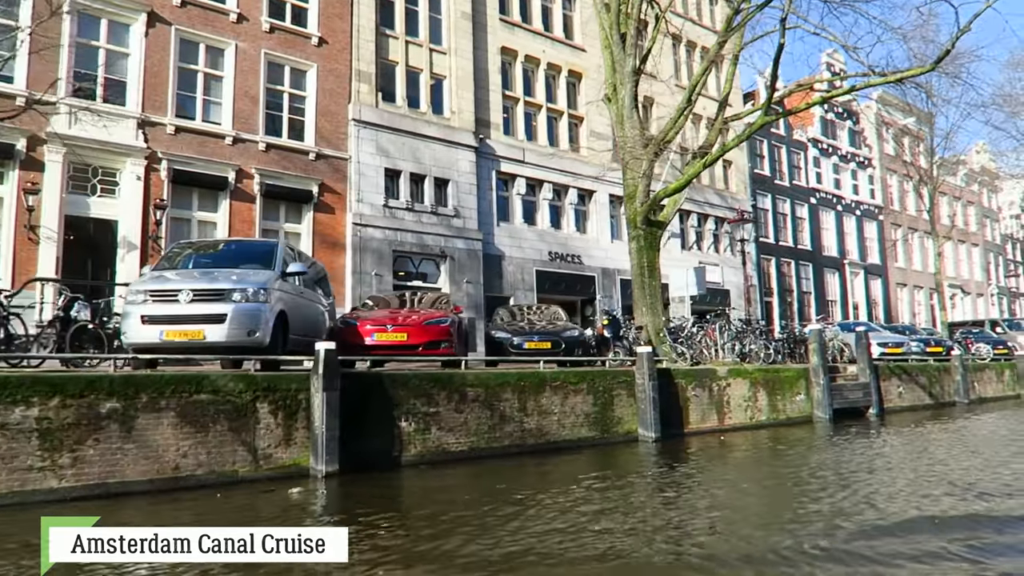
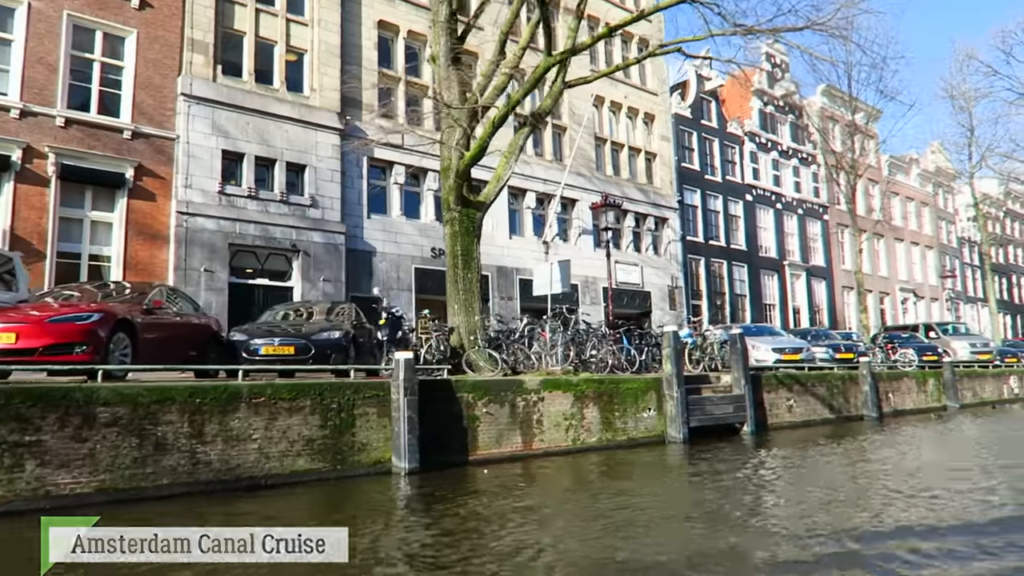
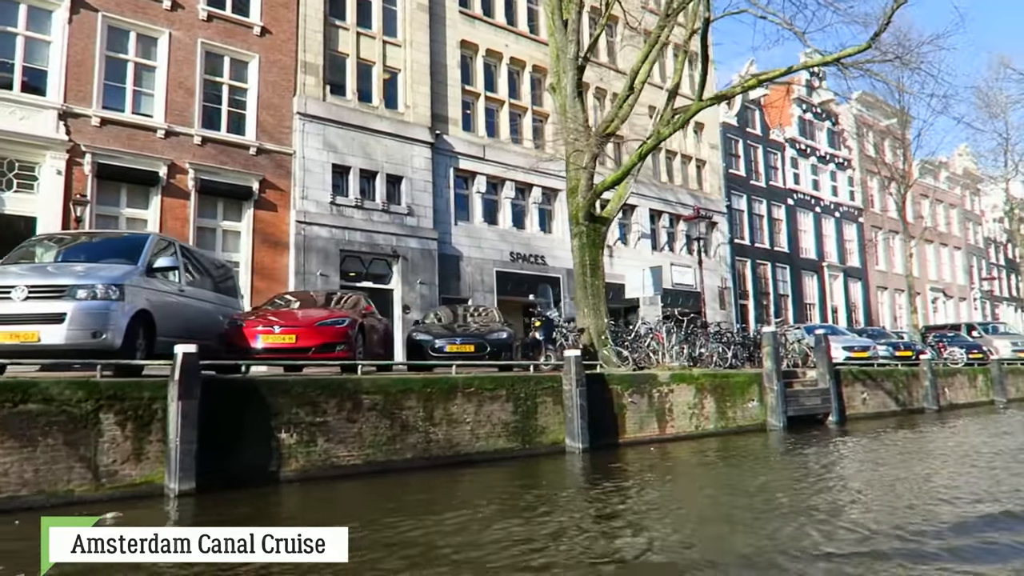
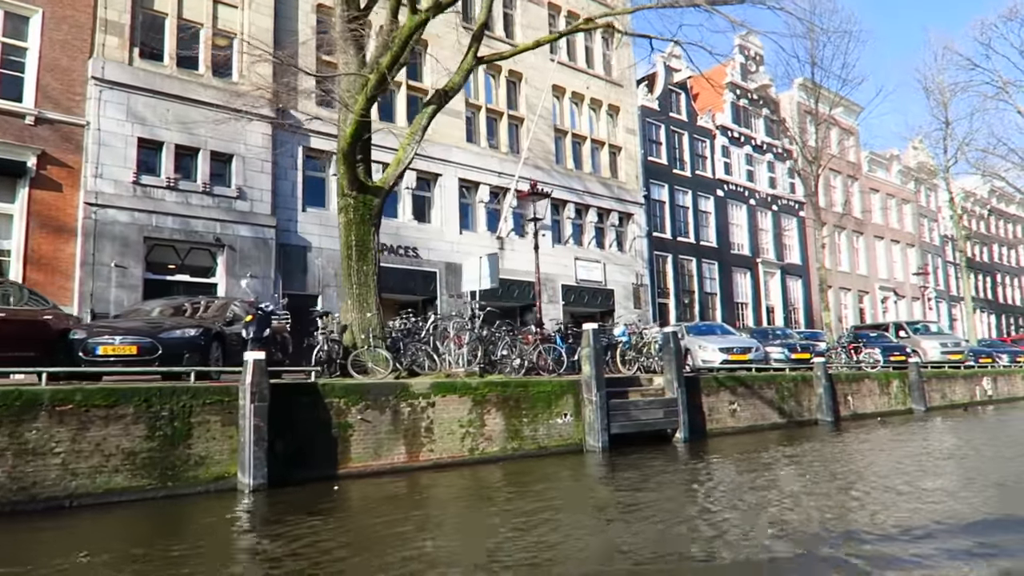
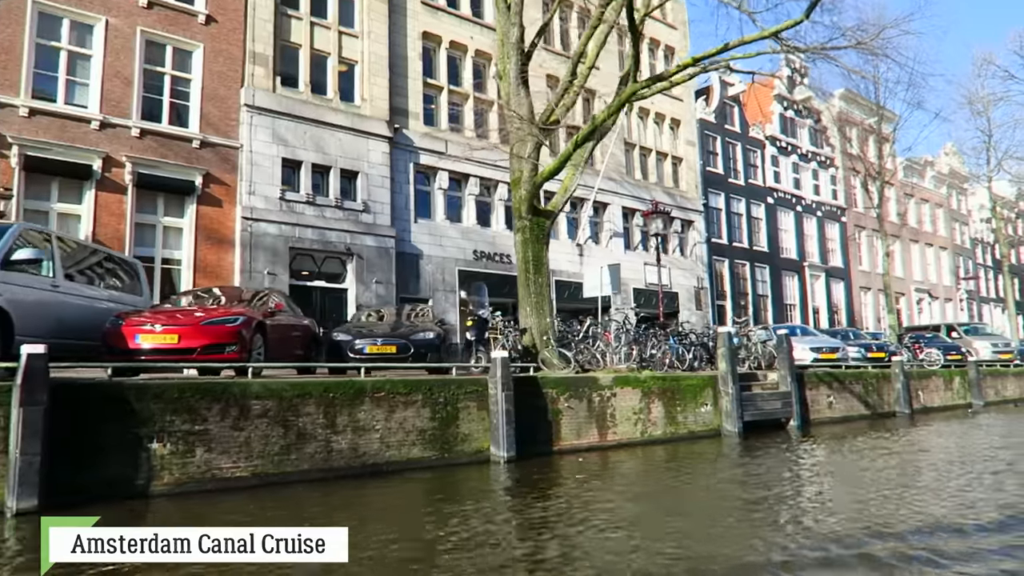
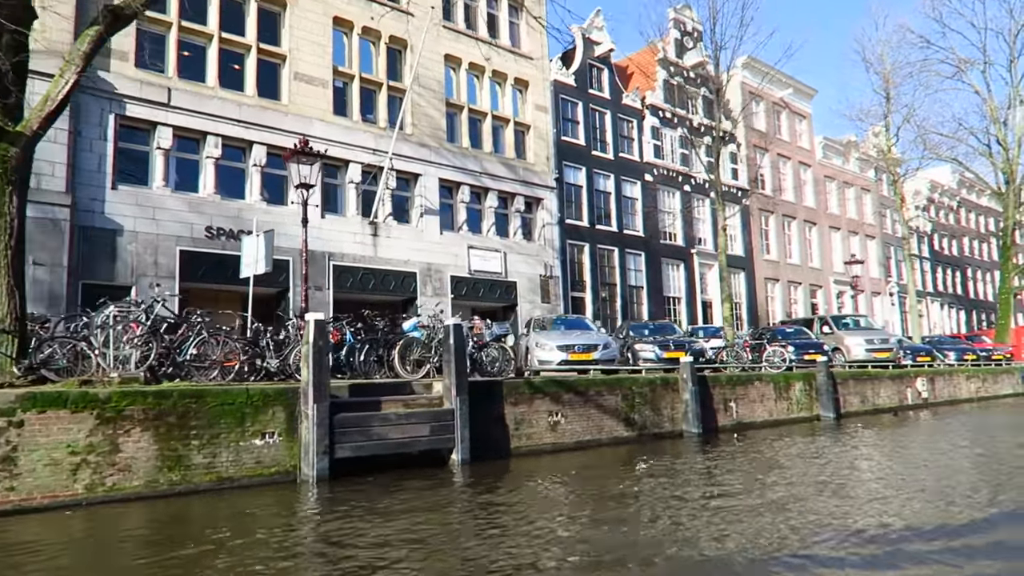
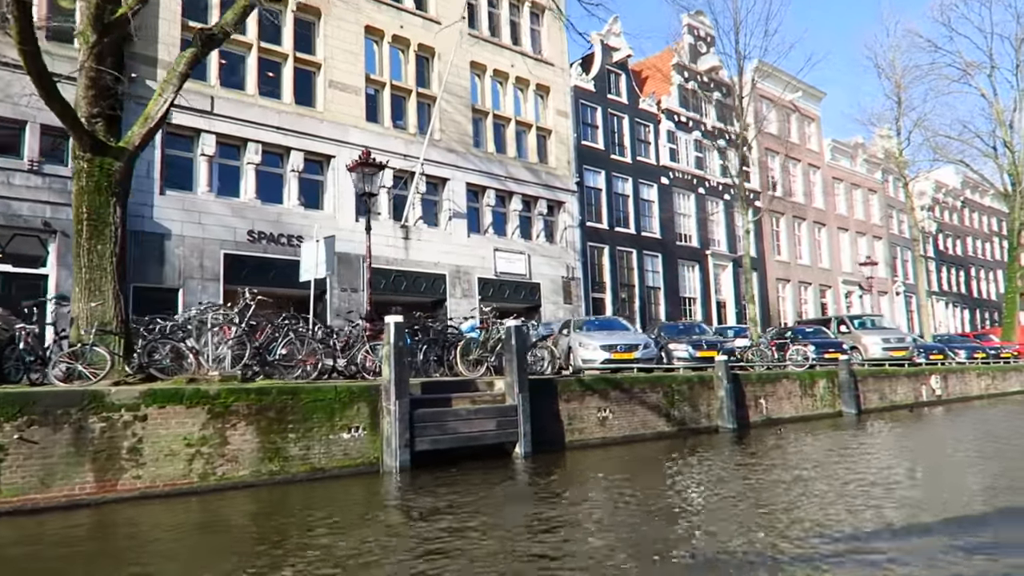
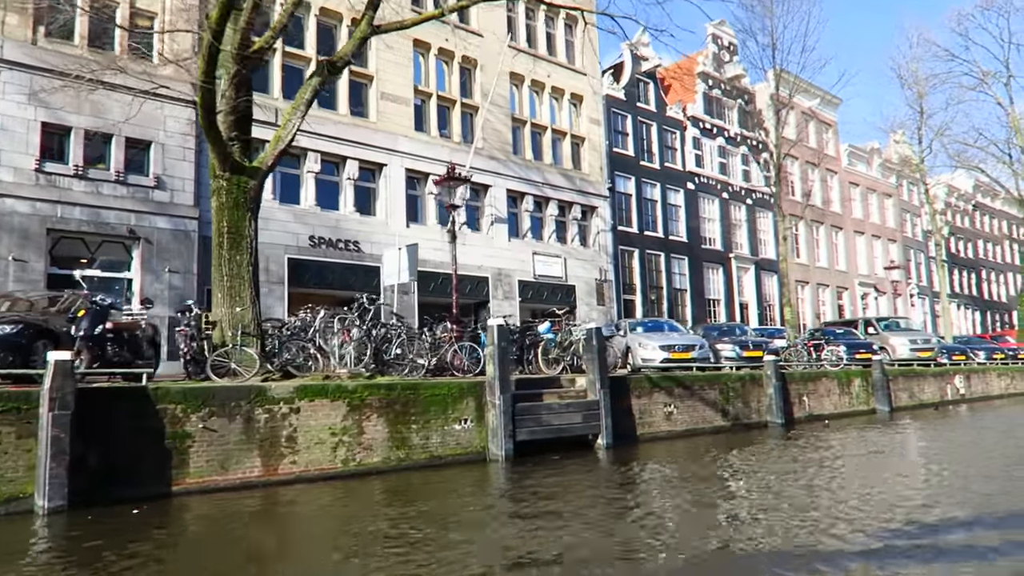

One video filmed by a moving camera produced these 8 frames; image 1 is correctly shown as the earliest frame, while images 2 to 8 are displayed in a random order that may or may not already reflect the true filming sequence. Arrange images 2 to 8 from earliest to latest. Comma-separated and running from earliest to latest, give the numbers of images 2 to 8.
3, 5, 2, 4, 8, 7, 6
